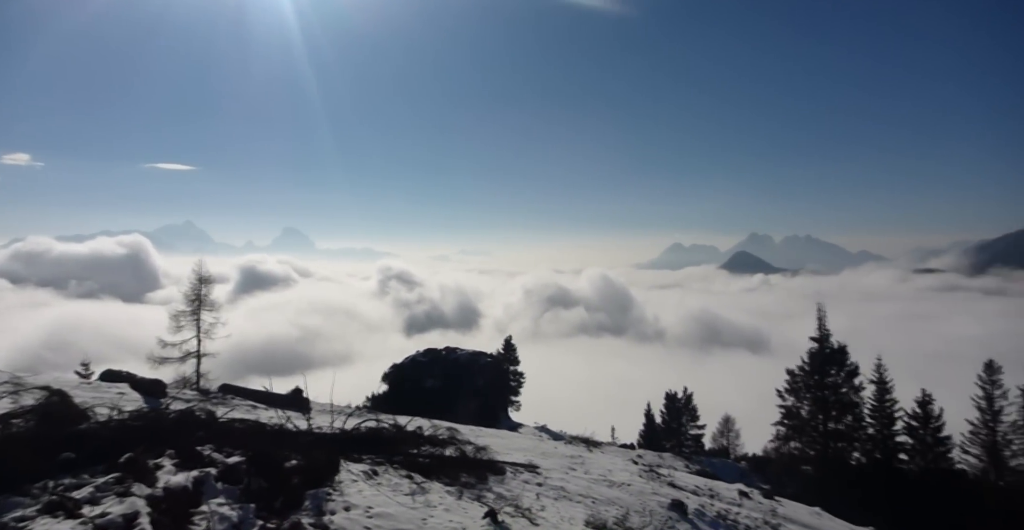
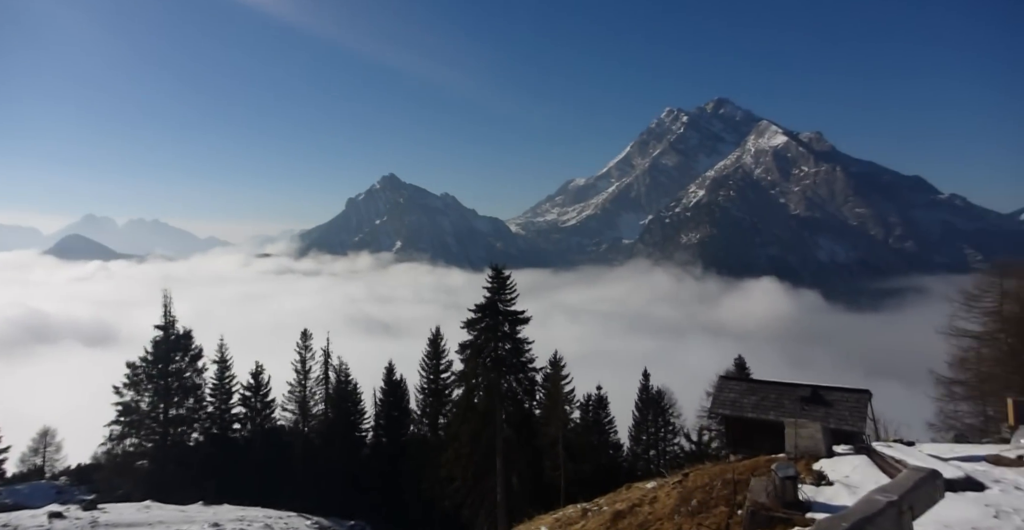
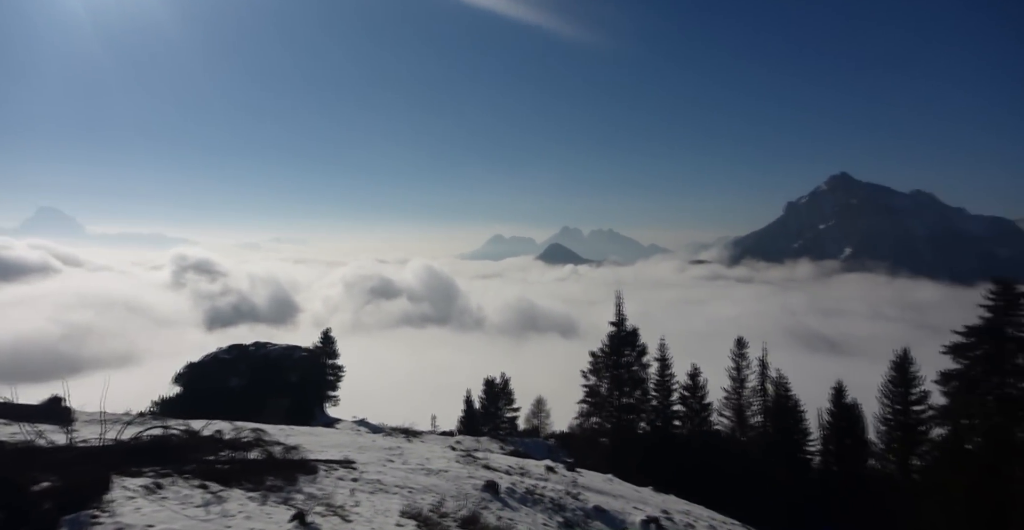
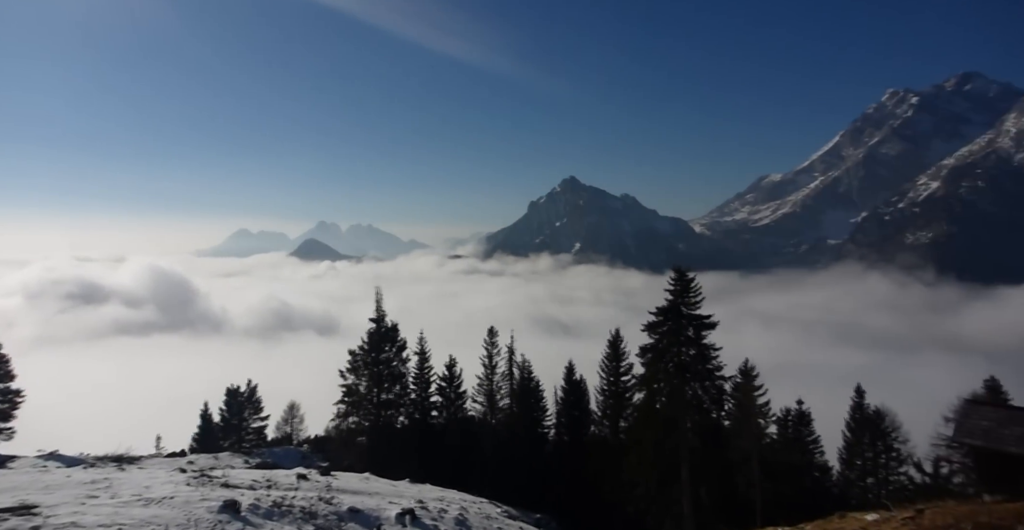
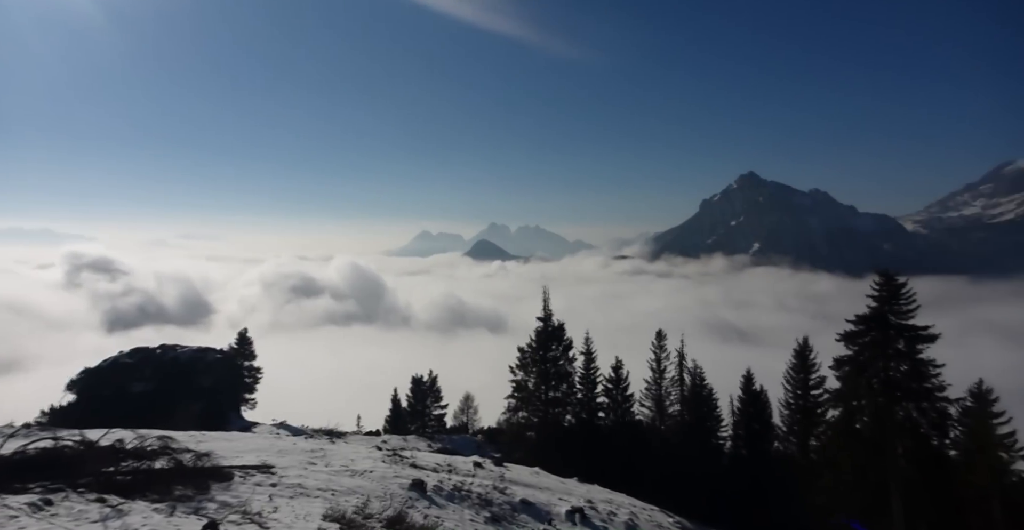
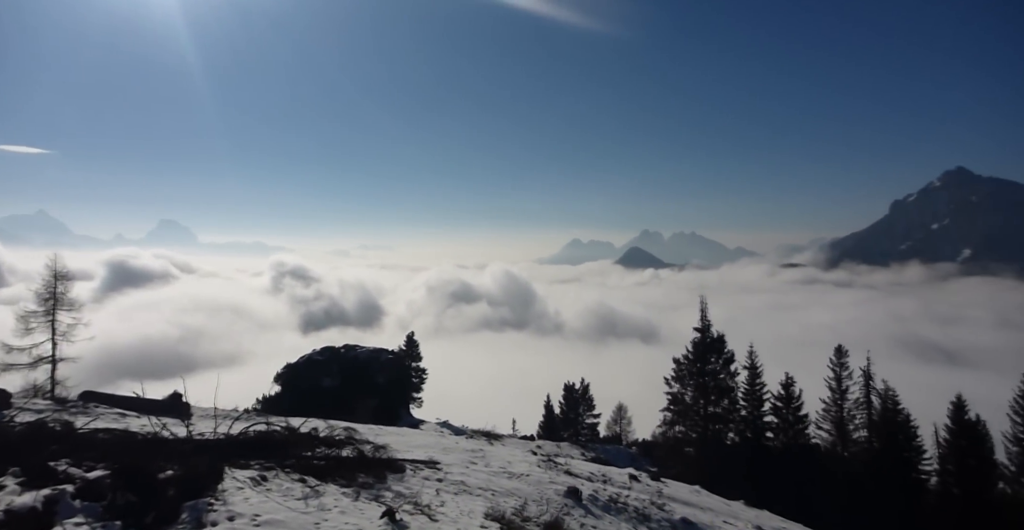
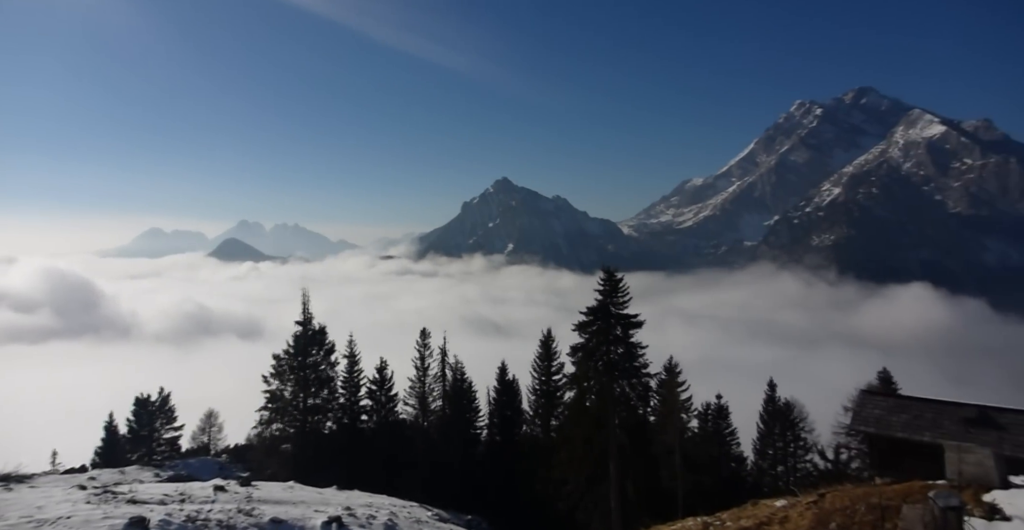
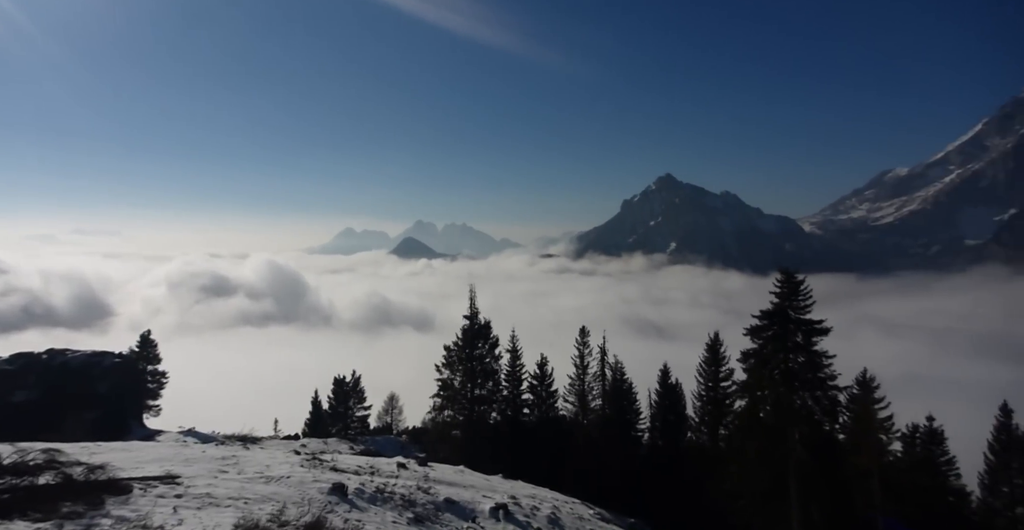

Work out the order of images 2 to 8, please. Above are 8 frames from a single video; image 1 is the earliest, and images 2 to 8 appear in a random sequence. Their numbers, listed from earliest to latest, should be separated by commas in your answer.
6, 3, 5, 8, 4, 7, 2
